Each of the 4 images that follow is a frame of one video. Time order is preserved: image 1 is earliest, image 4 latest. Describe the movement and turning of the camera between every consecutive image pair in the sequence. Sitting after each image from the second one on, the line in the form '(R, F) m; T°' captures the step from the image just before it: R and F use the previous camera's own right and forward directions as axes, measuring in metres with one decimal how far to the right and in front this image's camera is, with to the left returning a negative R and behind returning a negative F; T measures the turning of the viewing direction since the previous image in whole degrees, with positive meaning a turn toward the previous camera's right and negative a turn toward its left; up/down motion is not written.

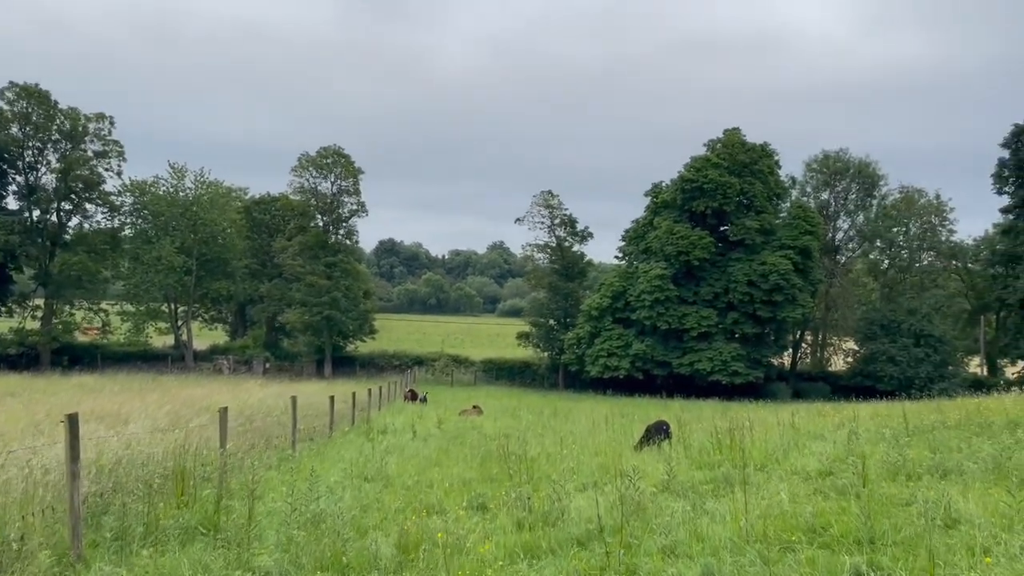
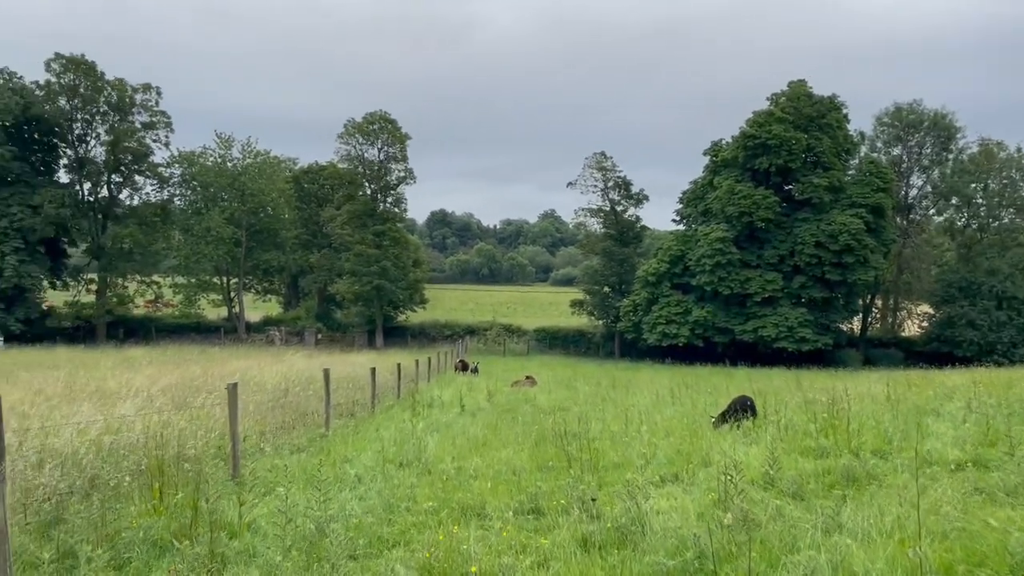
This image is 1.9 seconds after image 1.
(0.0, +1.5) m; -4°
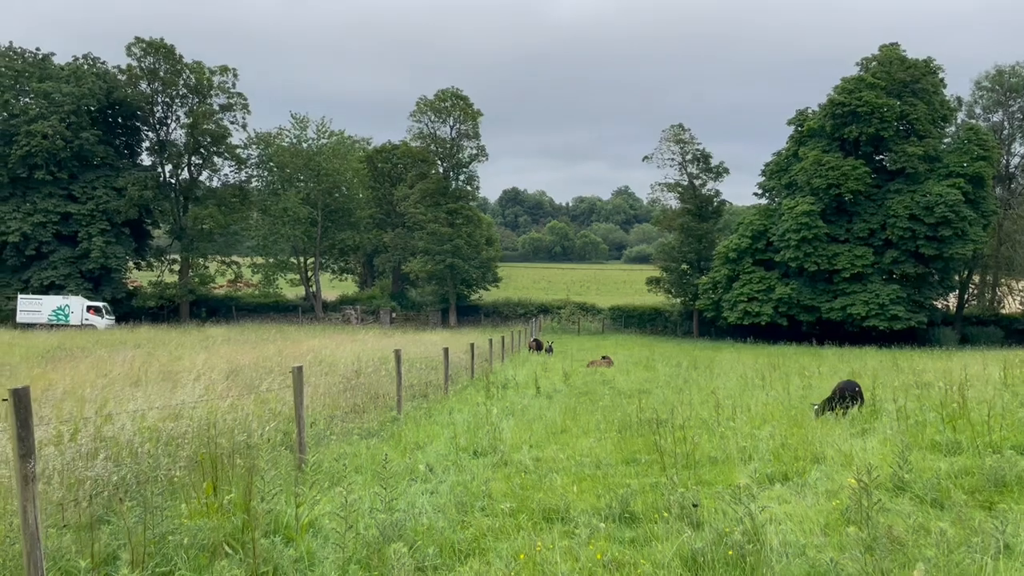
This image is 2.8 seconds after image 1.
(-0.1, +0.7) m; -5°
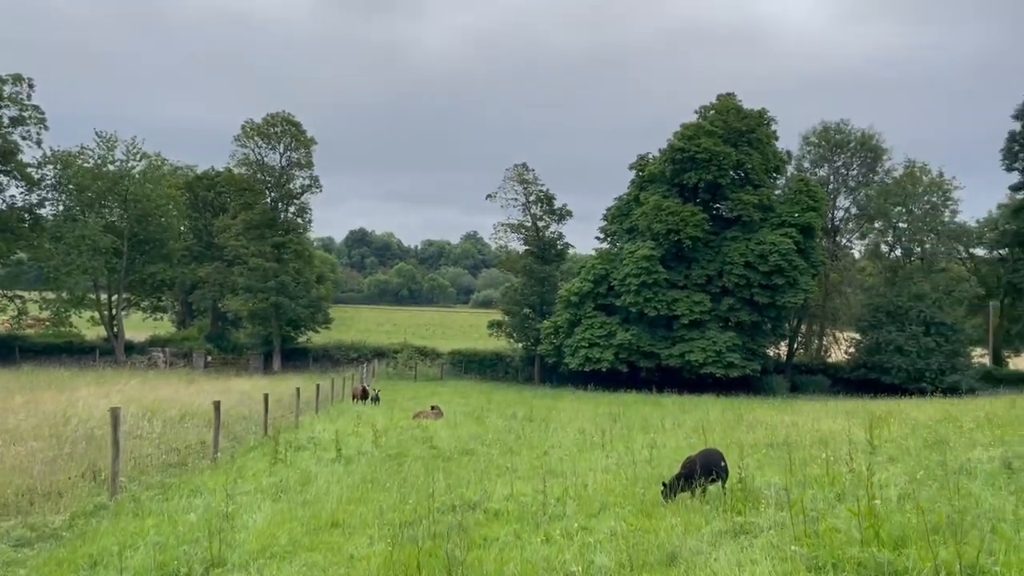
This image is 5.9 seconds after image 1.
(+0.8, +2.5) m; +10°
